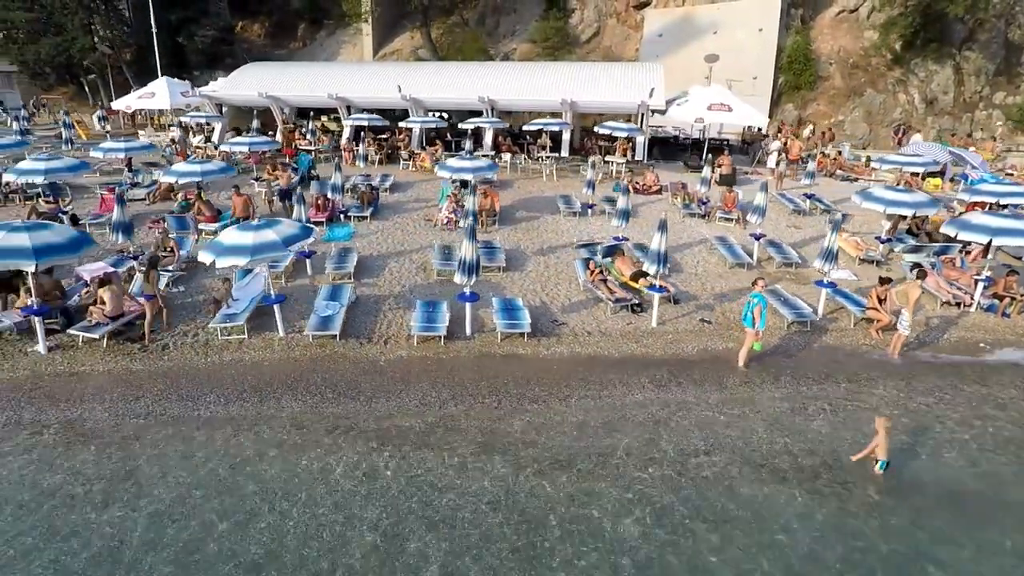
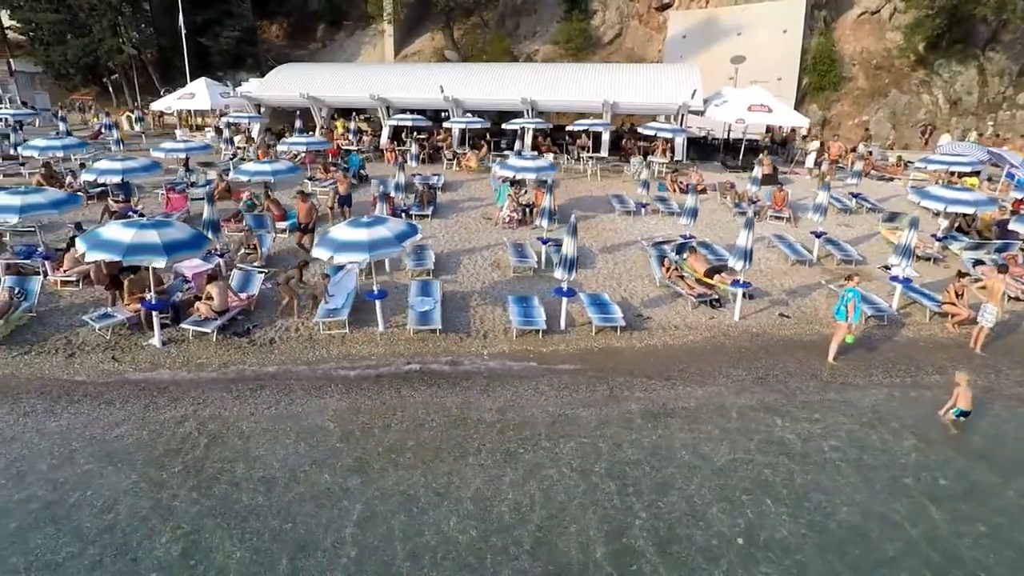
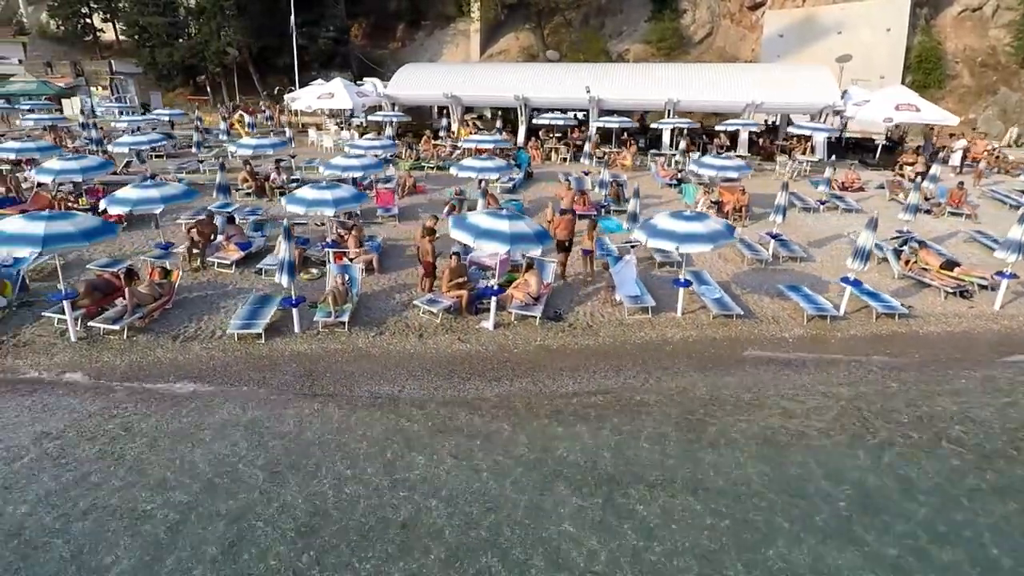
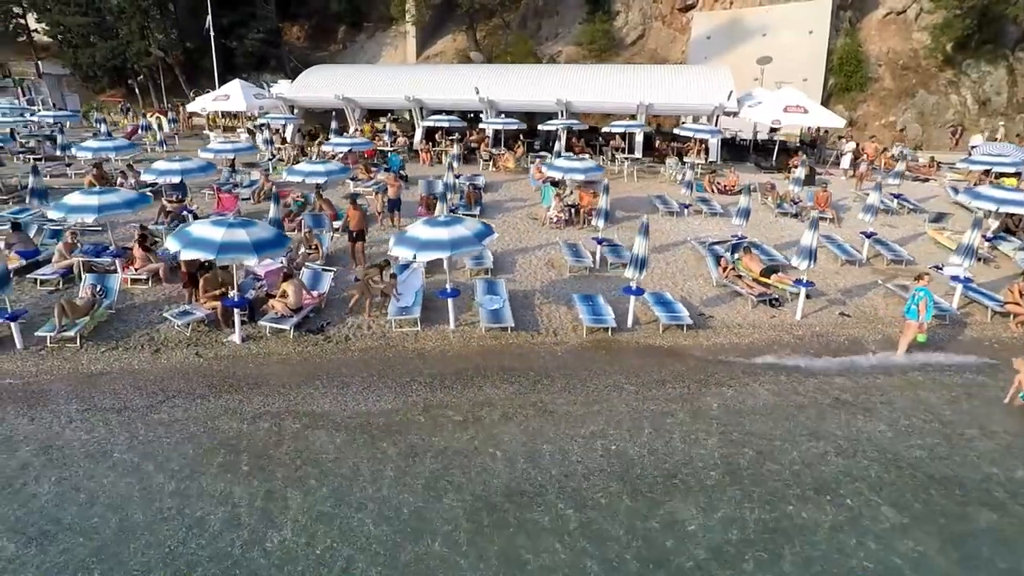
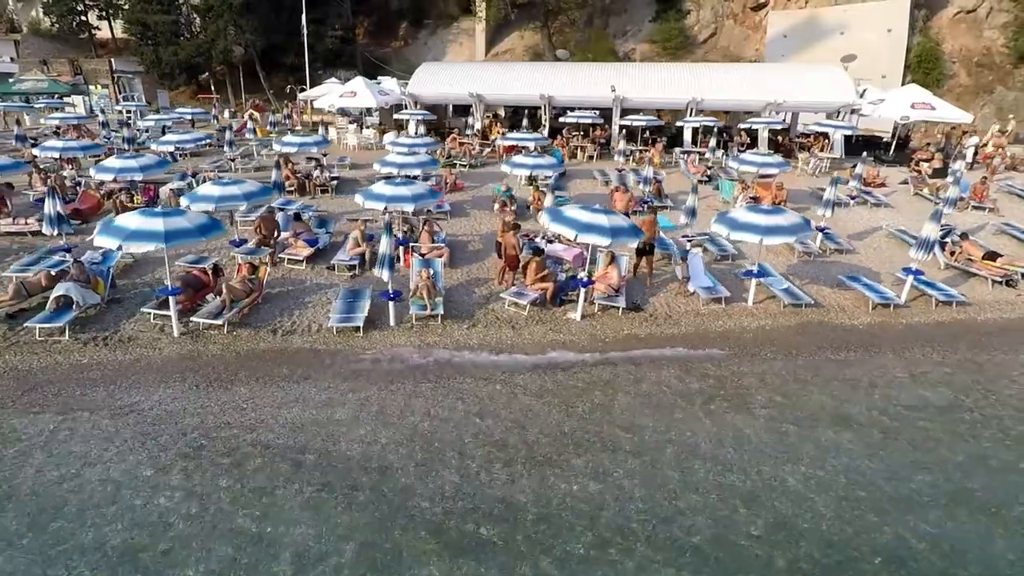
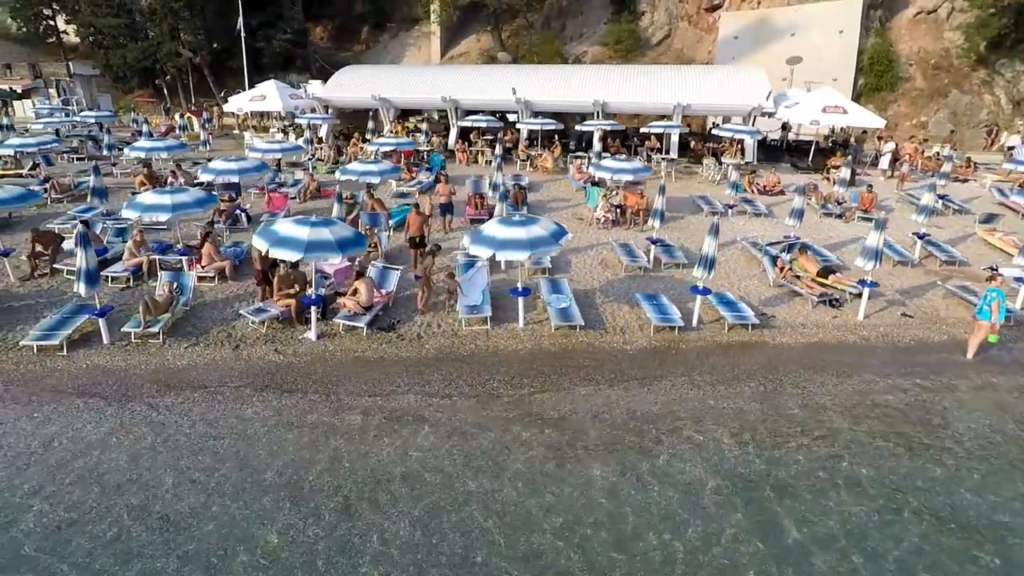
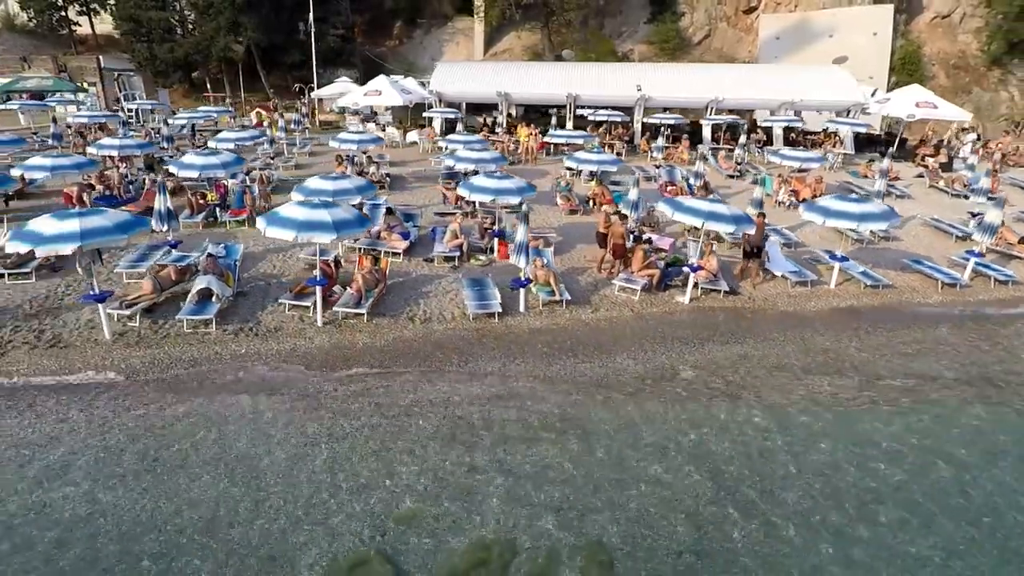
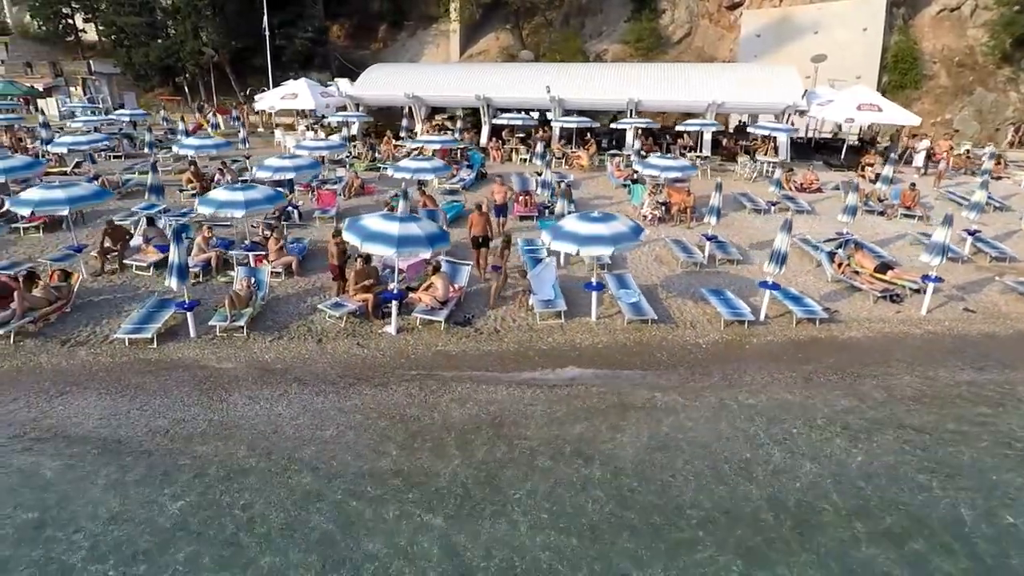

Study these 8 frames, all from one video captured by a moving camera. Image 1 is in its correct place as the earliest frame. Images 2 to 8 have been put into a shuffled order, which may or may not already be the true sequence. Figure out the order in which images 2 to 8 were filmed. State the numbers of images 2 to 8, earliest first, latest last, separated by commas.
2, 4, 6, 8, 3, 5, 7
